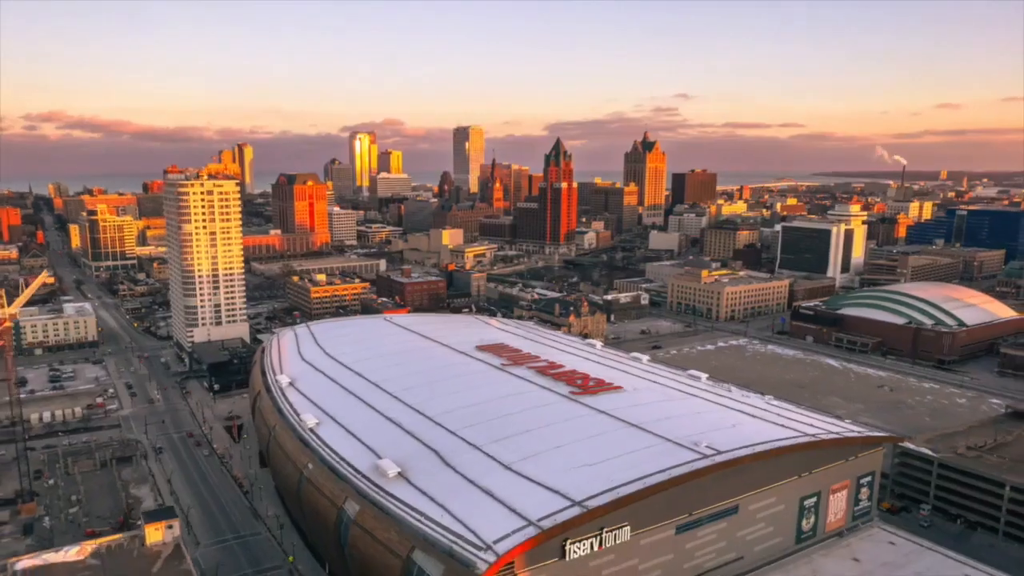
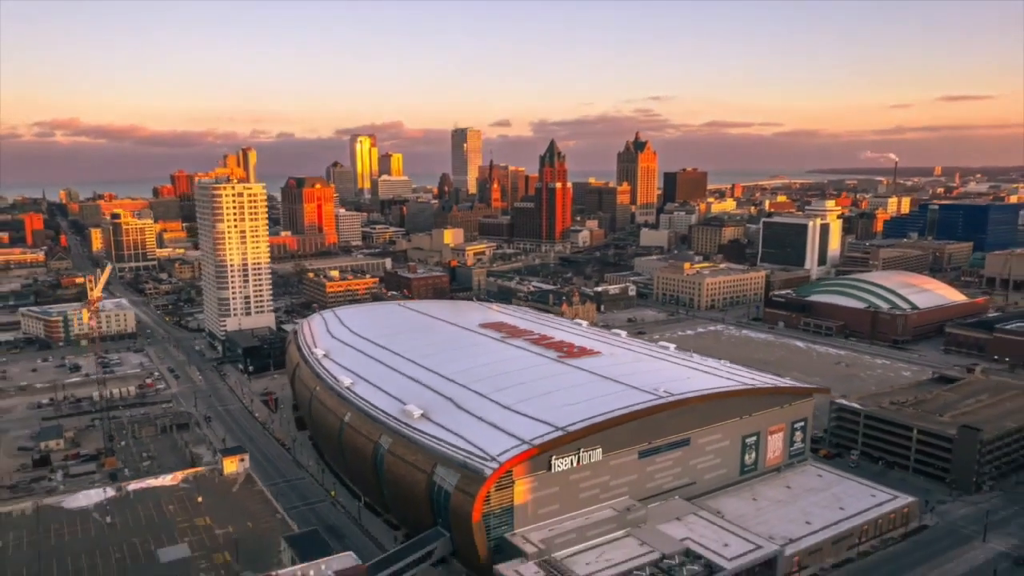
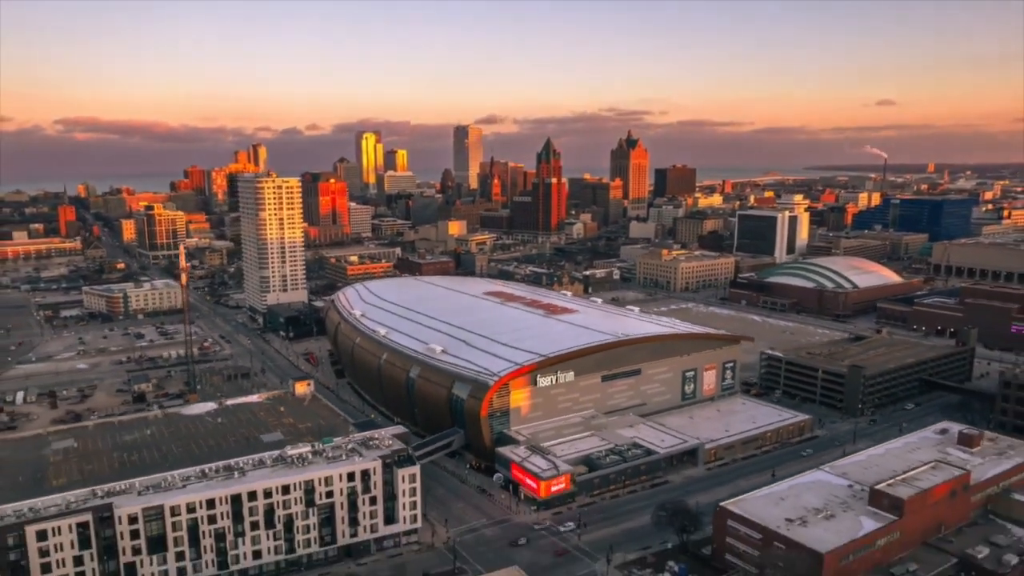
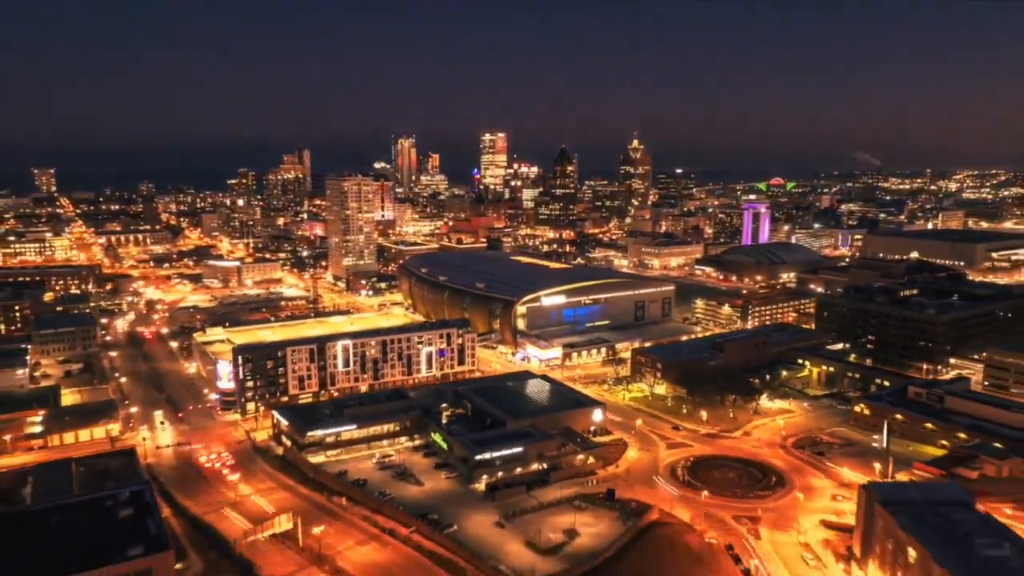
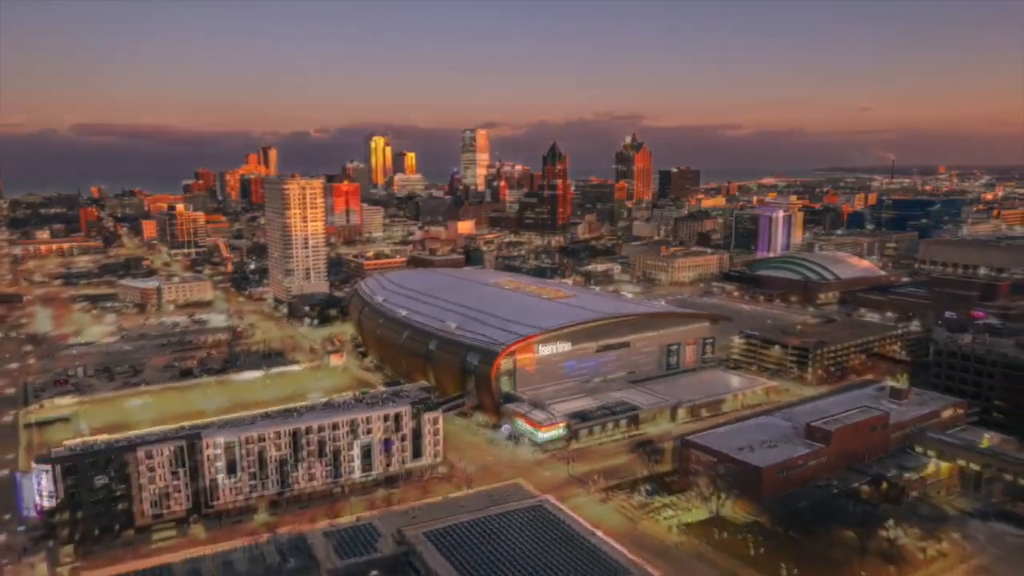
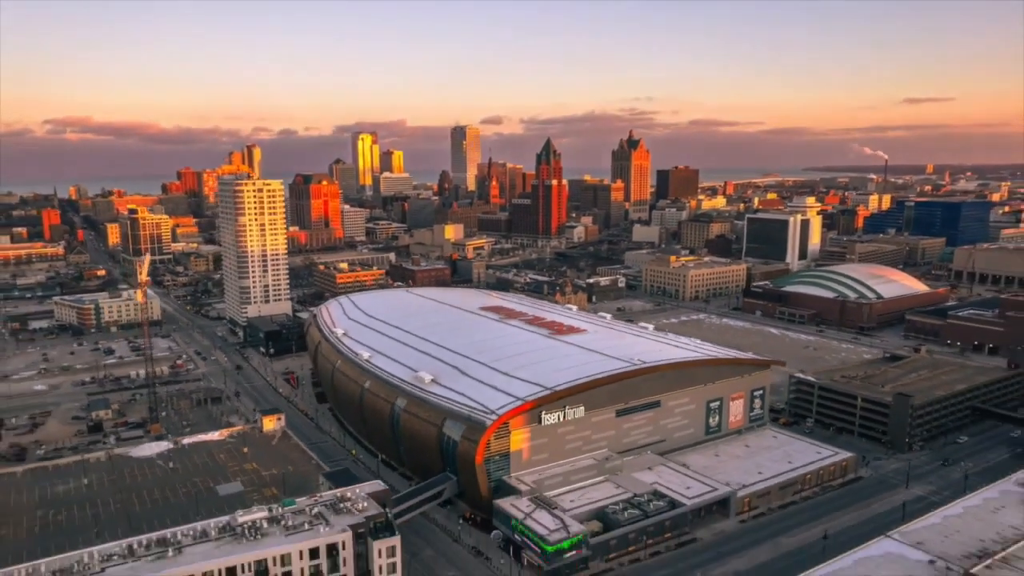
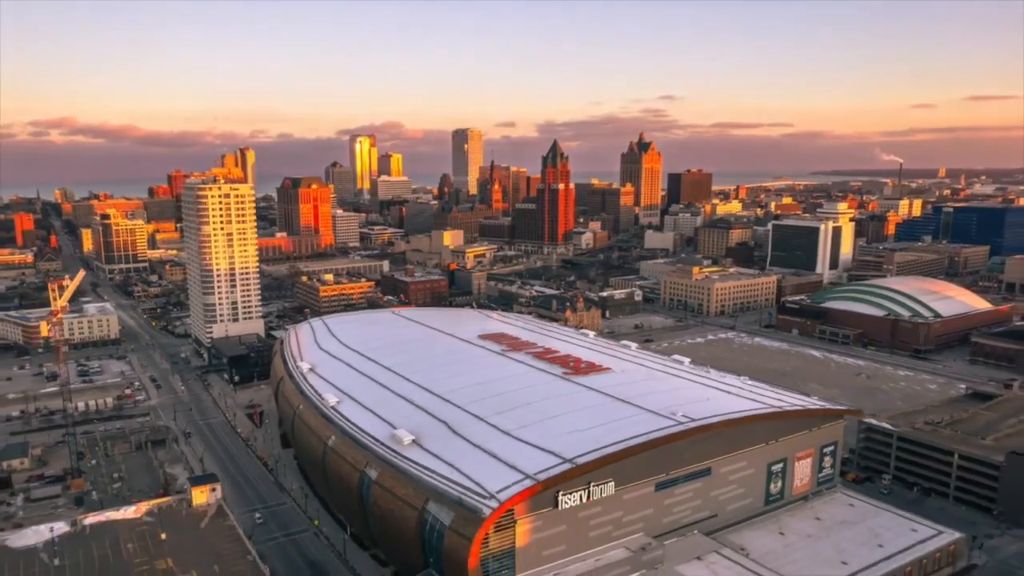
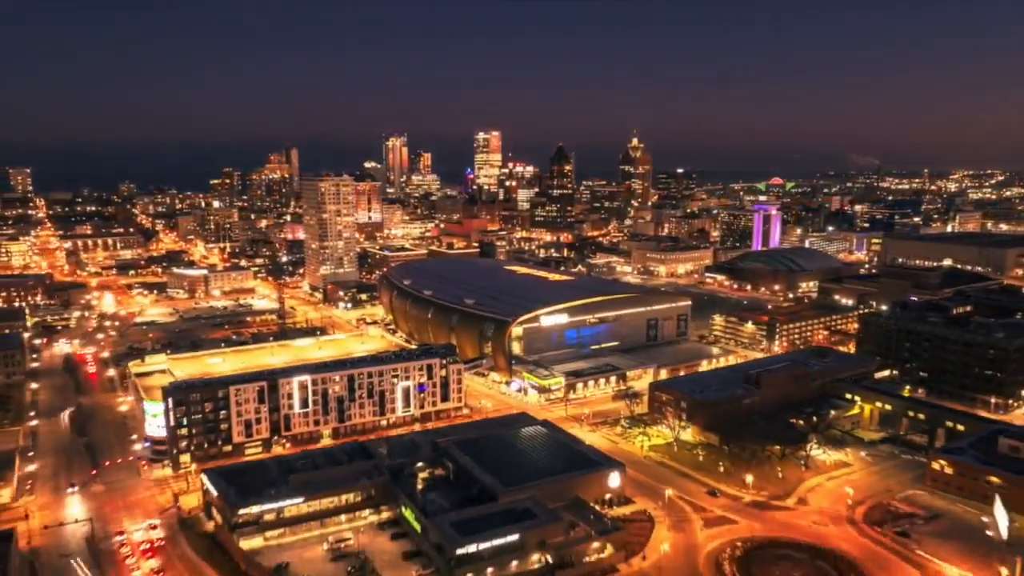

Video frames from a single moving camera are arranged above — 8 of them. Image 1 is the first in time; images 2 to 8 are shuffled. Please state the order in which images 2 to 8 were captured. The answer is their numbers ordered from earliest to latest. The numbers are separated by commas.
7, 2, 6, 3, 5, 8, 4
